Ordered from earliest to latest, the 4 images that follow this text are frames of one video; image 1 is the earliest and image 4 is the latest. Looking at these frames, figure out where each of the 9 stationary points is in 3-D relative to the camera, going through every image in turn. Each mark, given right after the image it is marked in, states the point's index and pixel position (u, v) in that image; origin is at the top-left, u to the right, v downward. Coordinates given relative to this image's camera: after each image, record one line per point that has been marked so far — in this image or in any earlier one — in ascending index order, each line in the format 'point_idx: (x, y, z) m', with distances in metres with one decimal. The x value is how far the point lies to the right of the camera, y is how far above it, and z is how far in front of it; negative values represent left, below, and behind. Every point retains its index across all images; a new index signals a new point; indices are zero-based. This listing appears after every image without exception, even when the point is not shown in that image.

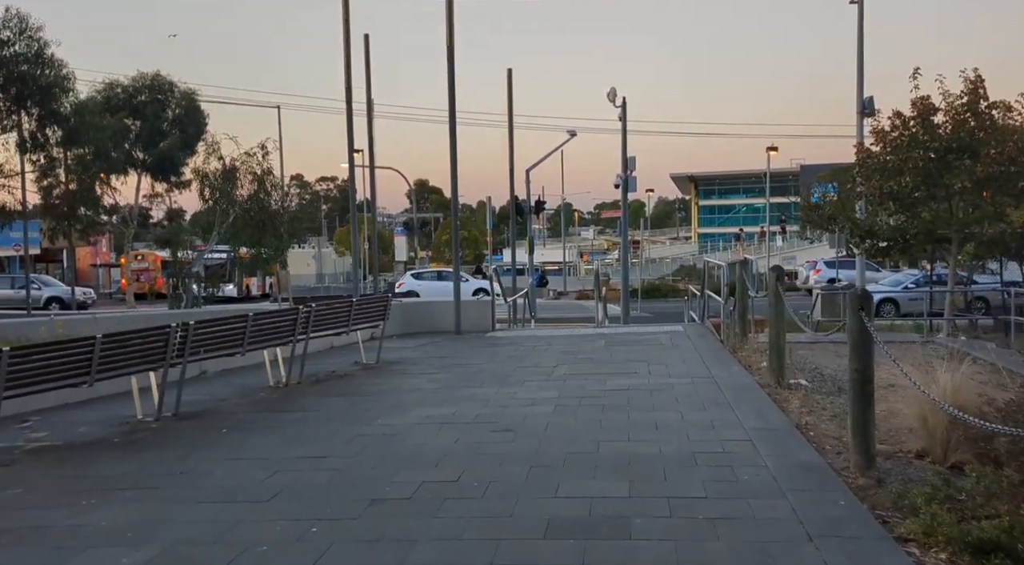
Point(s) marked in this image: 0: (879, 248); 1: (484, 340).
0: (+7.6, +0.7, +18.6) m
1: (-0.4, -0.9, +13.9) m
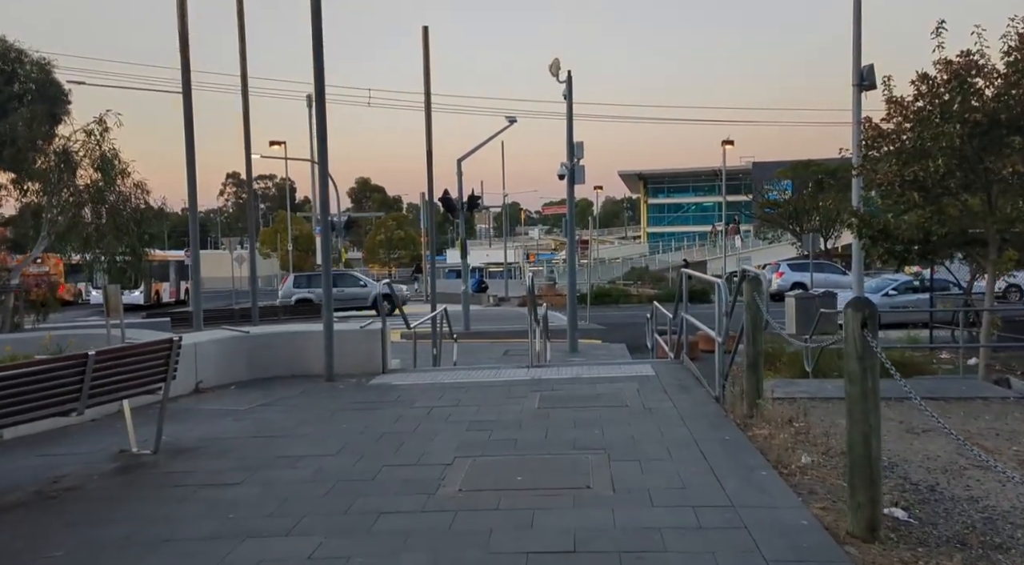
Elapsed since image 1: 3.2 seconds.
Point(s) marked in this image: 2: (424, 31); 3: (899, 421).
0: (+6.2, +0.5, +14.5) m
1: (-1.6, -1.2, +9.4) m
2: (-1.8, +5.0, +18.1) m
3: (+3.2, -1.1, +7.5) m
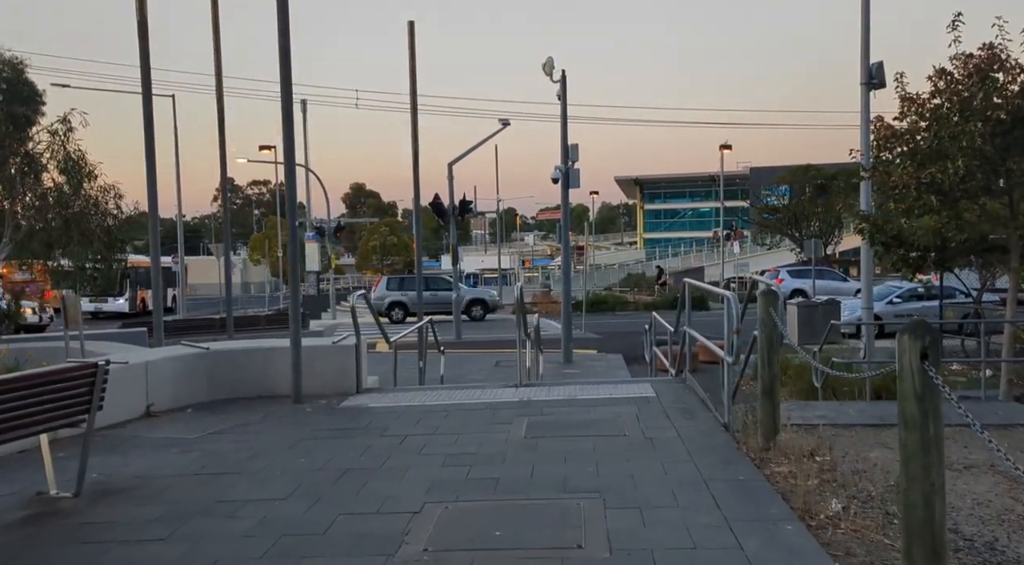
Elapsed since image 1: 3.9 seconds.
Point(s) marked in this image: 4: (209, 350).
0: (+6.0, +0.4, +13.6) m
1: (-1.7, -1.3, +8.5) m
2: (-1.9, +4.9, +17.2) m
3: (+3.1, -1.2, +6.5) m
4: (-3.2, -0.7, +9.5) m
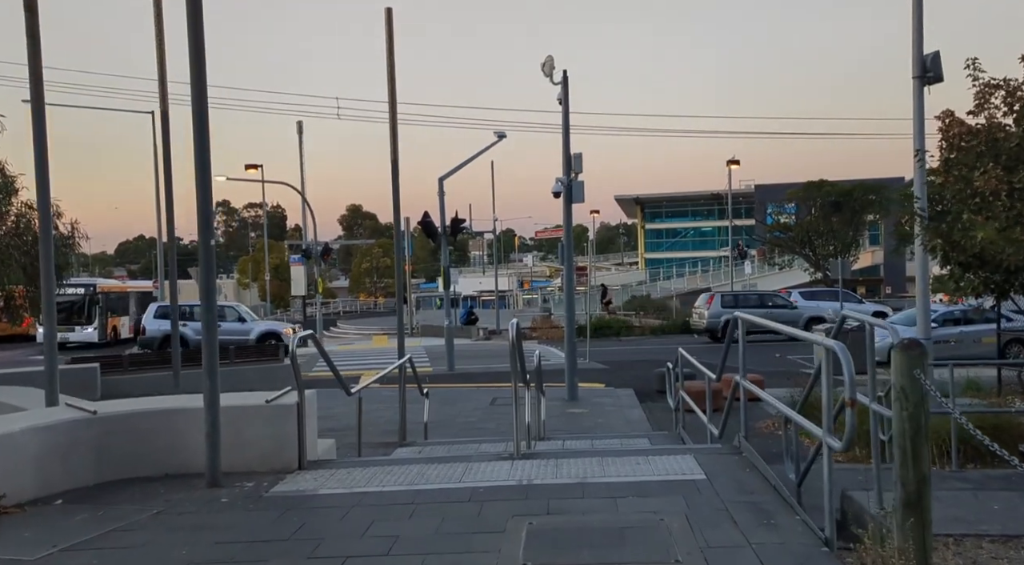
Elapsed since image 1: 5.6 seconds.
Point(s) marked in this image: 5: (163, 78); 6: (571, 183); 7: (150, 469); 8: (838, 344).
0: (+5.9, 0.0, +11.2) m
1: (-1.7, -1.6, +6.0) m
2: (-2.0, +4.4, +14.8) m
3: (+3.0, -1.4, +4.1) m
4: (-3.2, -1.0, +7.1) m
5: (-5.4, +3.3, +14.1) m
6: (+1.2, +2.0, +18.0) m
7: (-2.9, -1.5, +7.1) m
8: (+1.8, -0.4, +5.3) m
